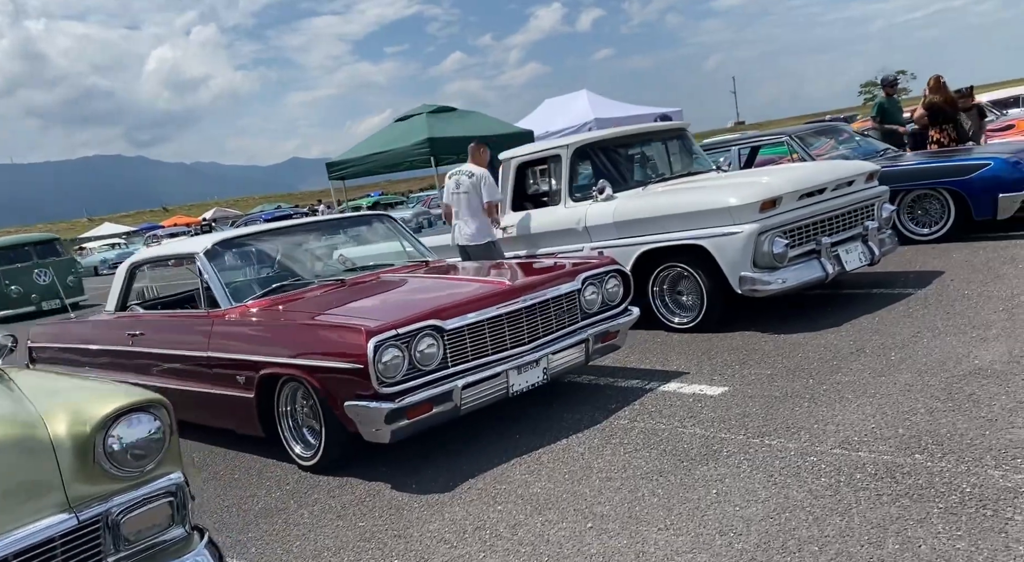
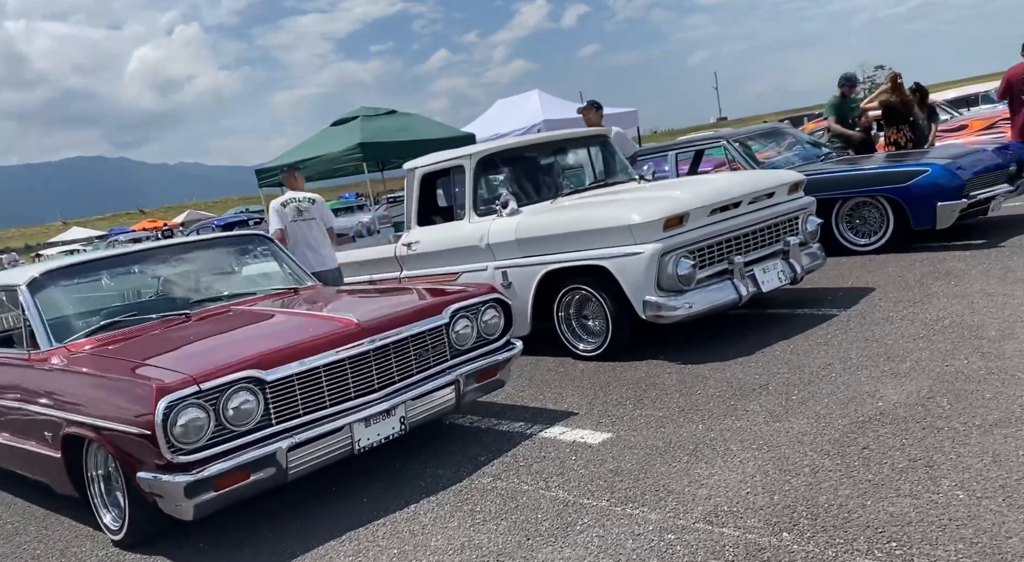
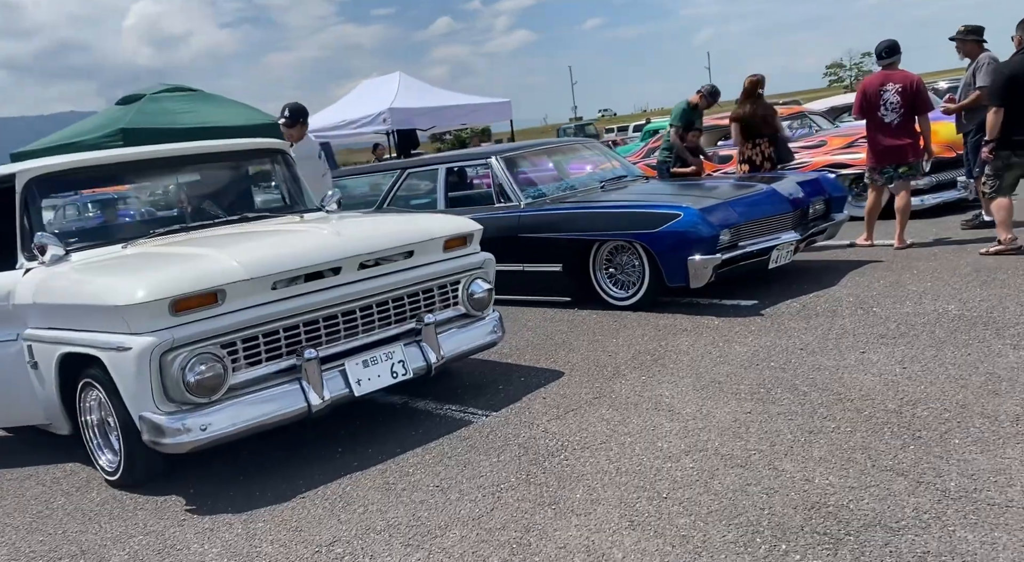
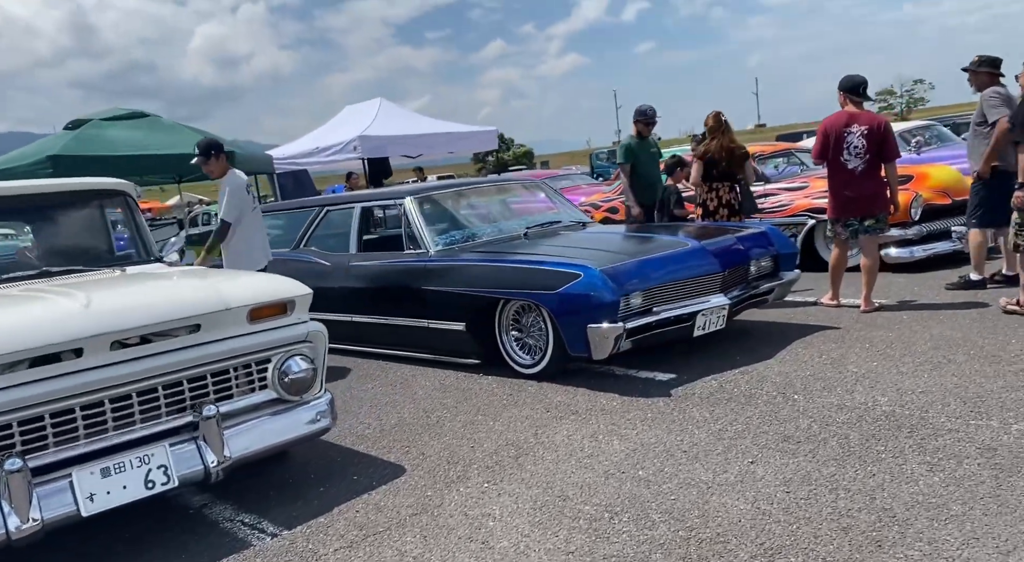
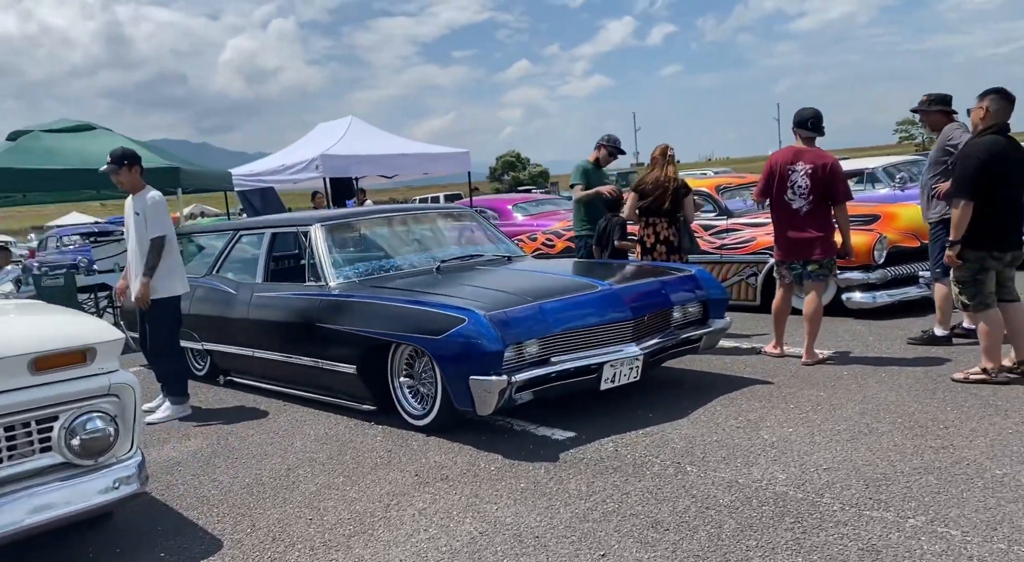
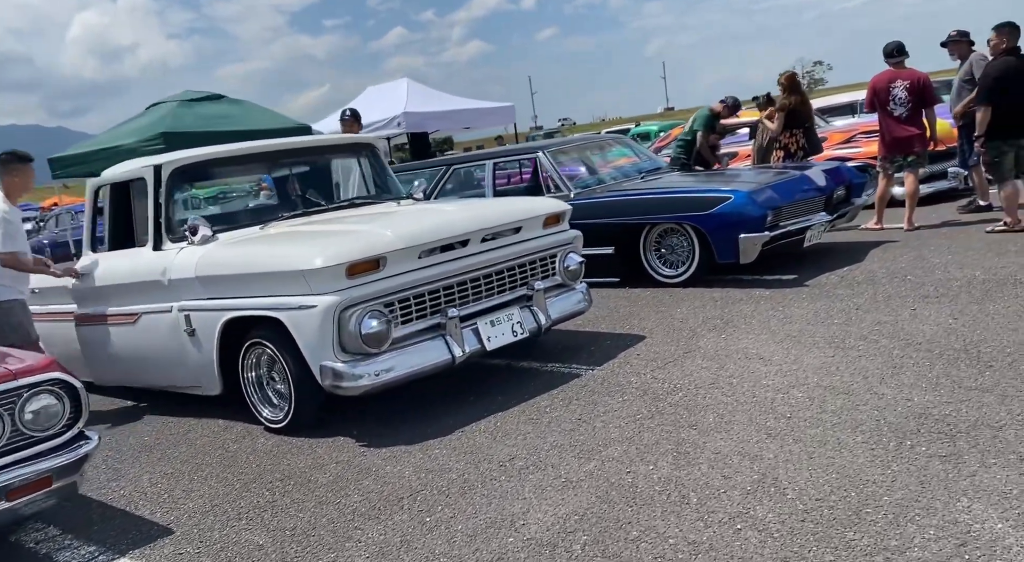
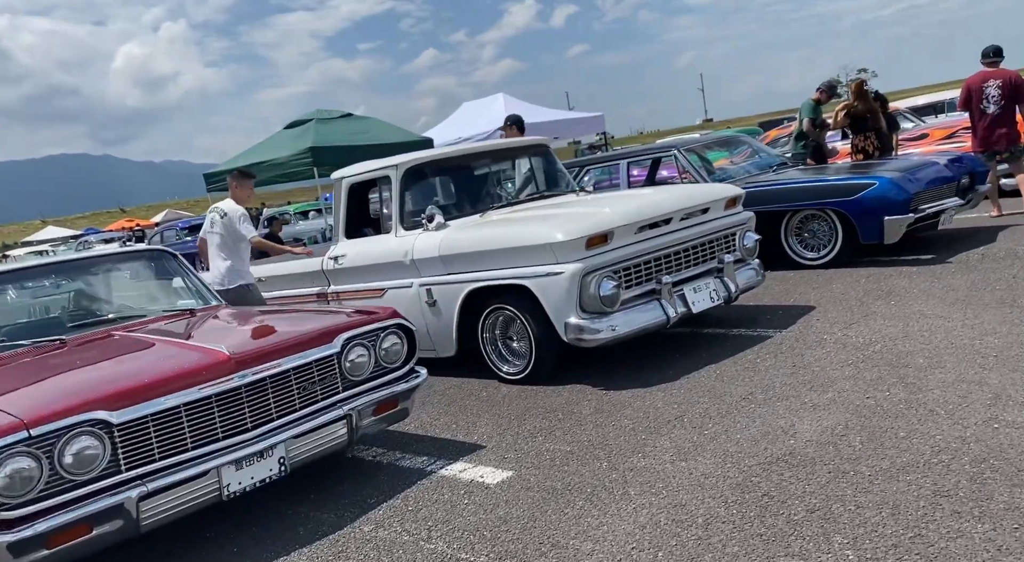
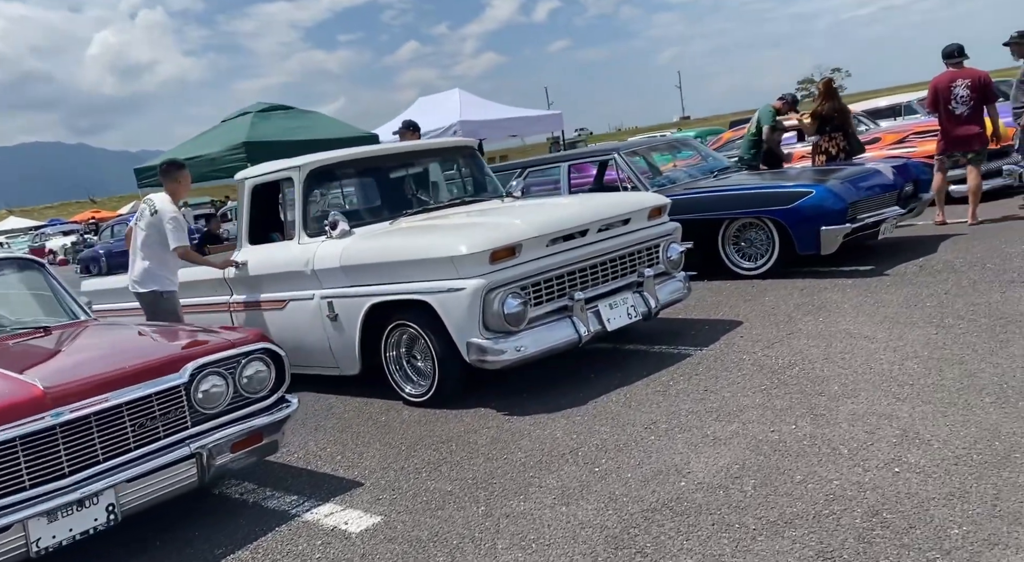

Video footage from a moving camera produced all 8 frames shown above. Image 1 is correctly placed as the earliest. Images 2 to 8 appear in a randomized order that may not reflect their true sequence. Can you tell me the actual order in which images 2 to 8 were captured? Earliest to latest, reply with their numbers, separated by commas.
2, 7, 8, 6, 3, 4, 5
